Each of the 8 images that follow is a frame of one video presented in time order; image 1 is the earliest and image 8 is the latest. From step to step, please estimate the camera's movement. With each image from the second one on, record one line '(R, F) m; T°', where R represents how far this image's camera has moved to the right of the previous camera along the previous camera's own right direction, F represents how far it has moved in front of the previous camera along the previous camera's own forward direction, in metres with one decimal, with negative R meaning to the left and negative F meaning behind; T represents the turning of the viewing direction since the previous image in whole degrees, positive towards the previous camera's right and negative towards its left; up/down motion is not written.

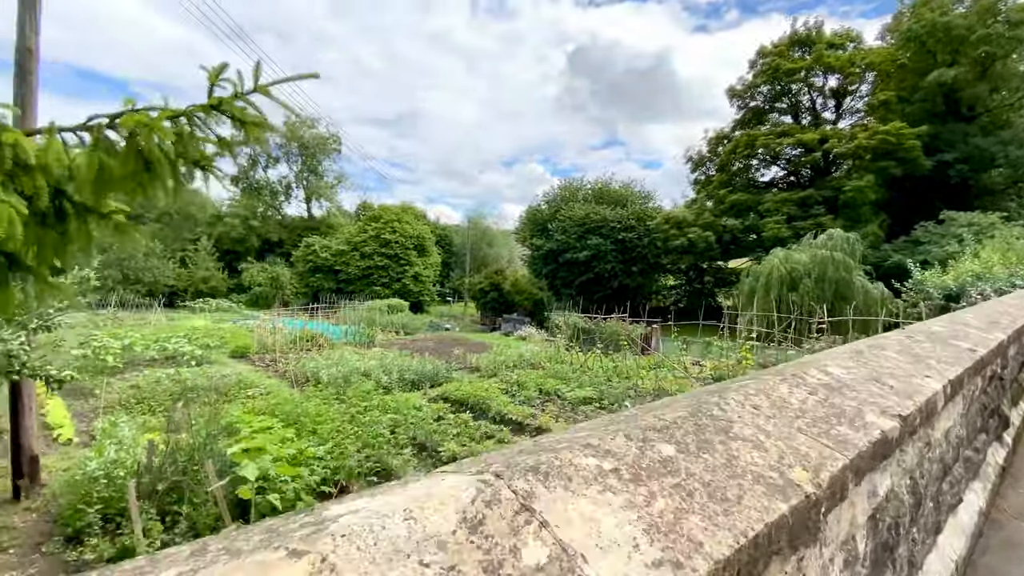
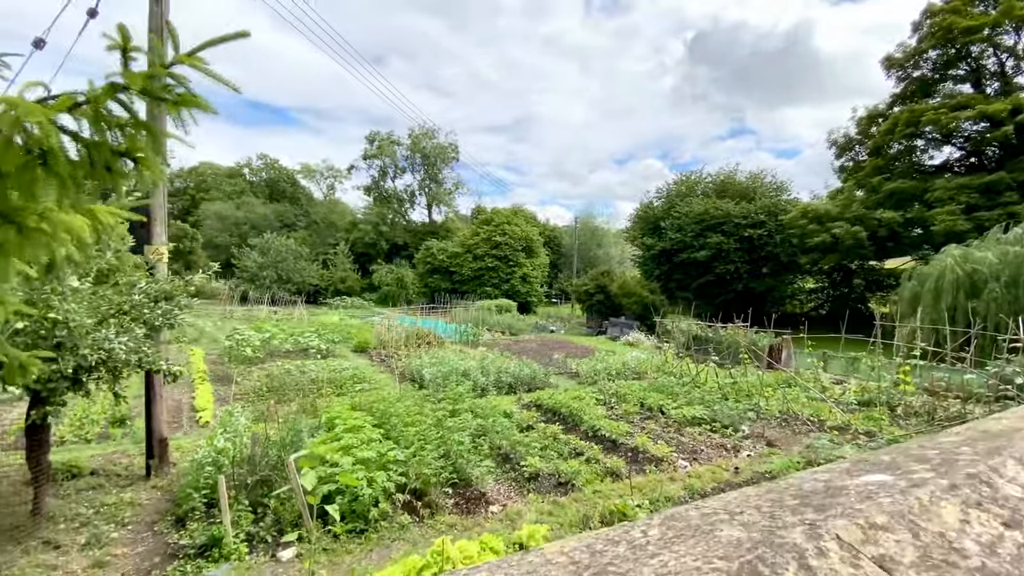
(+0.2, +0.4) m; -14°
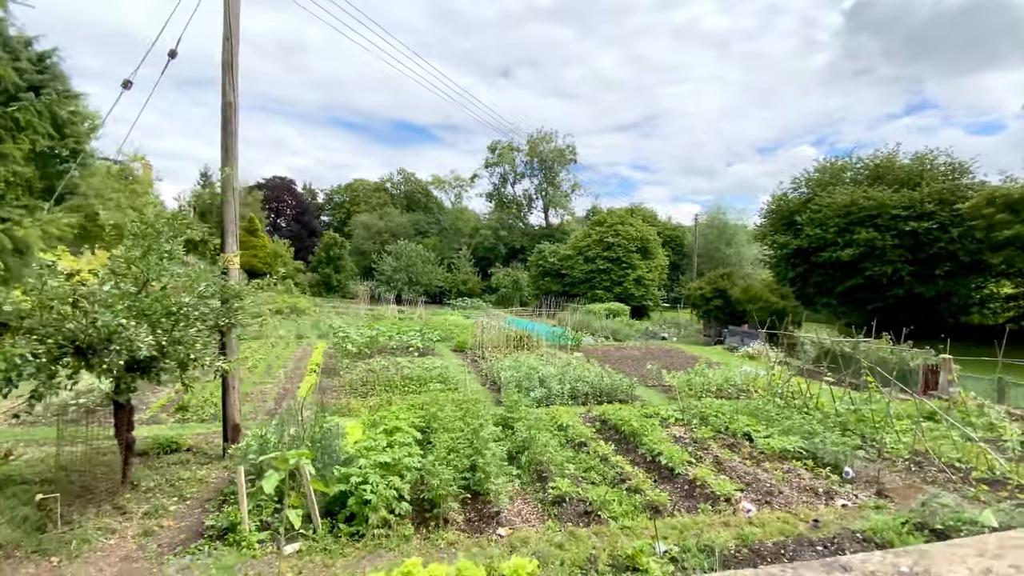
(+0.9, +0.4) m; -15°
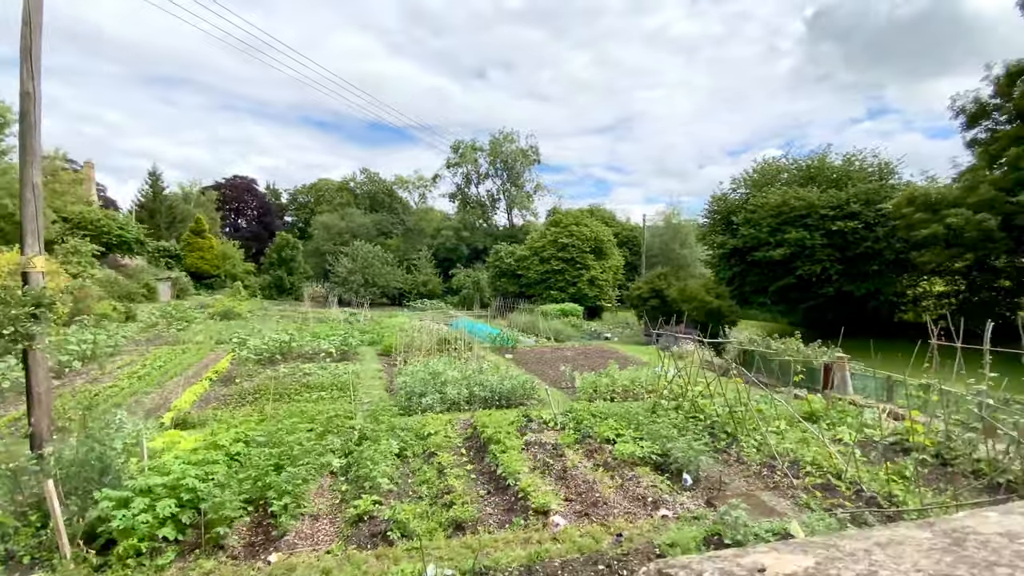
(+1.5, +0.3) m; +2°
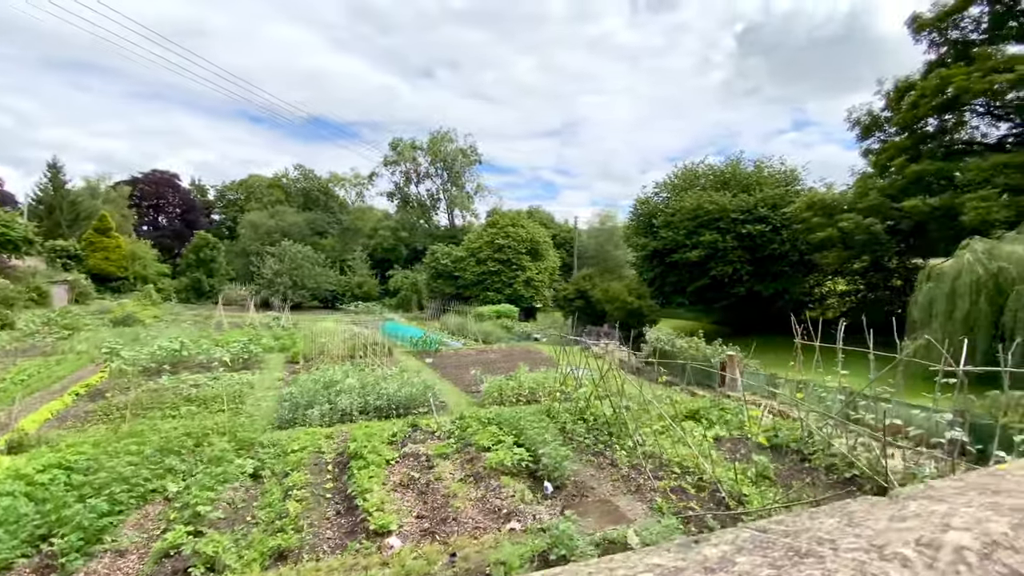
(+0.9, +0.2) m; +6°
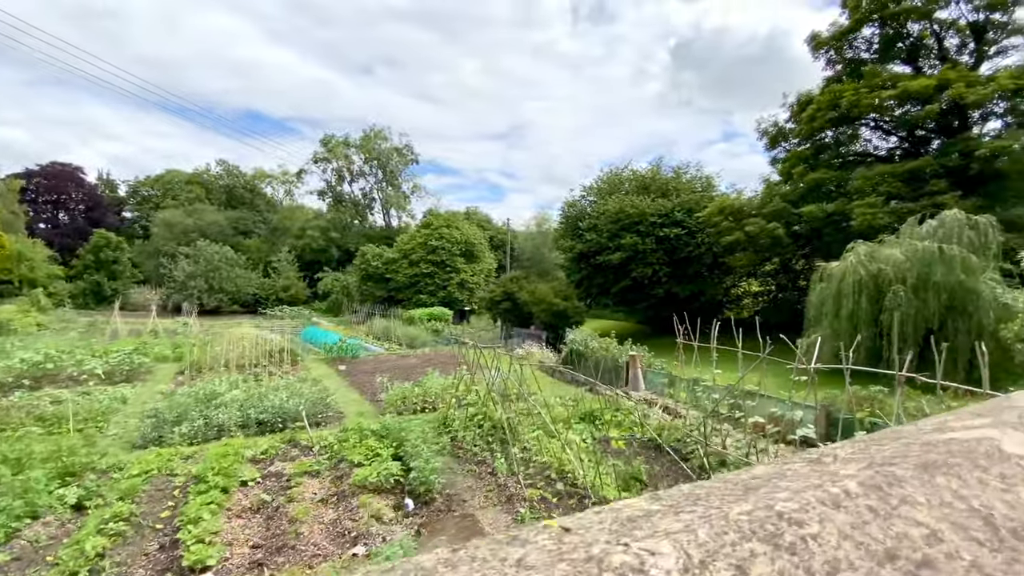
(+0.8, +0.2) m; +6°
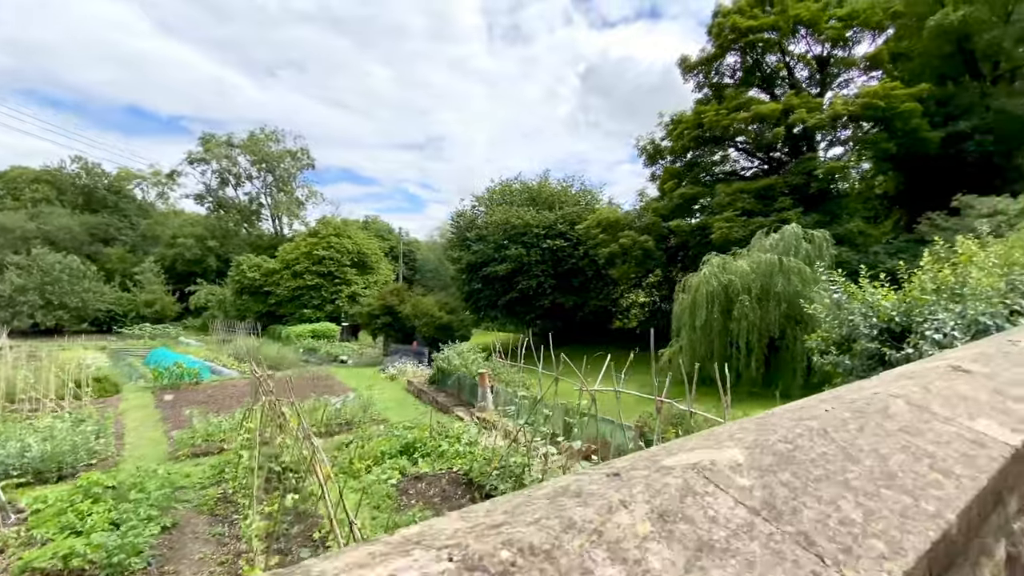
(+1.3, +0.6) m; +9°
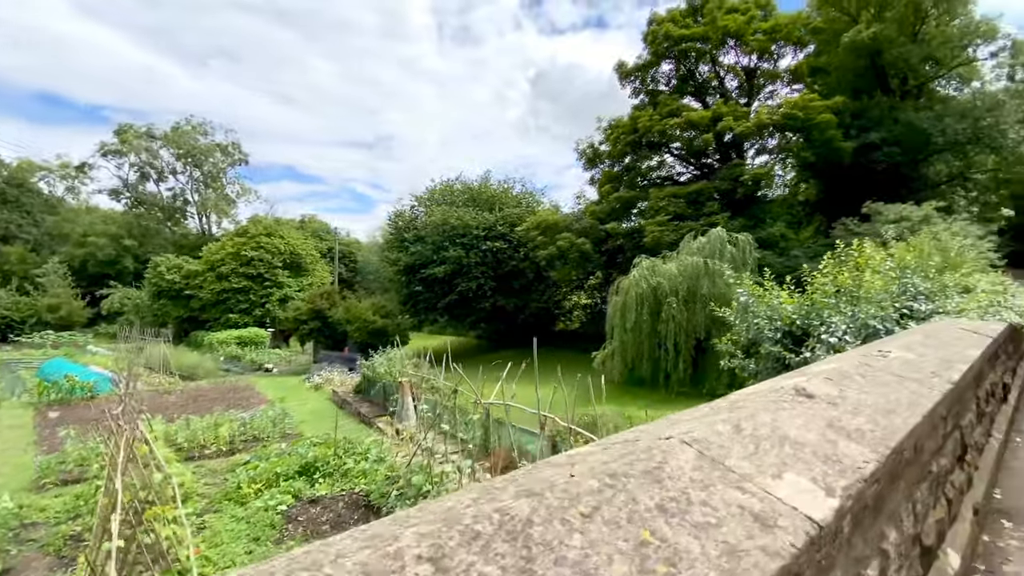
(+0.4, +0.3) m; +6°
